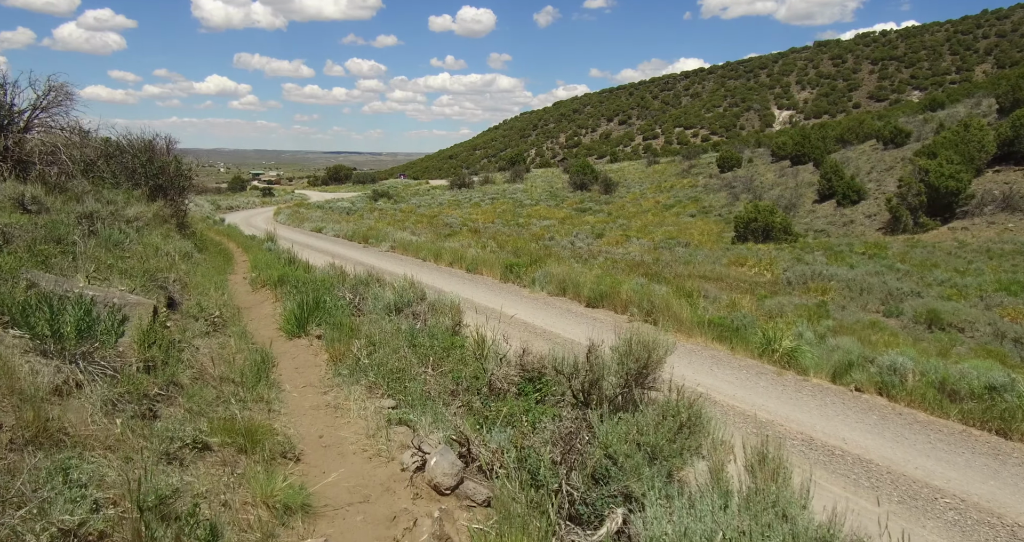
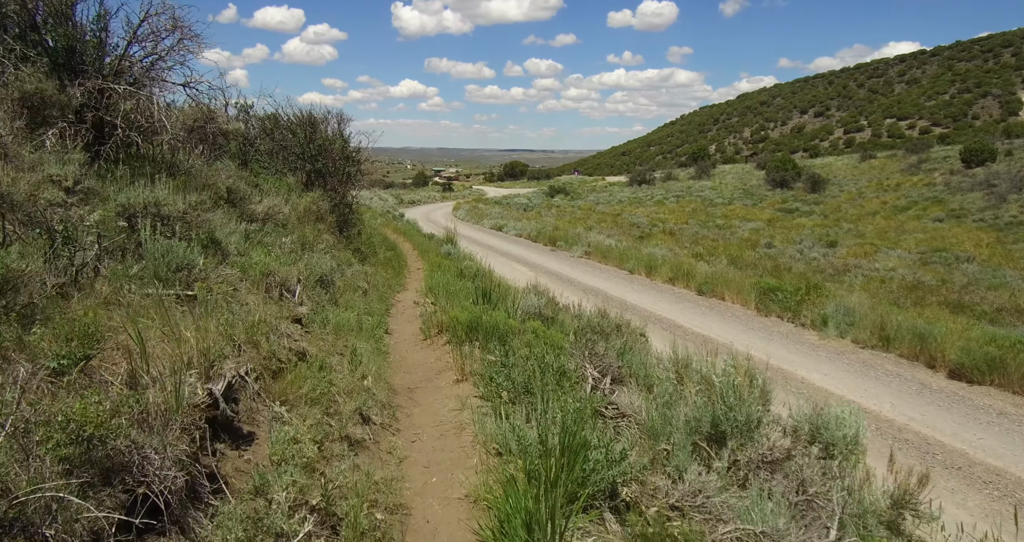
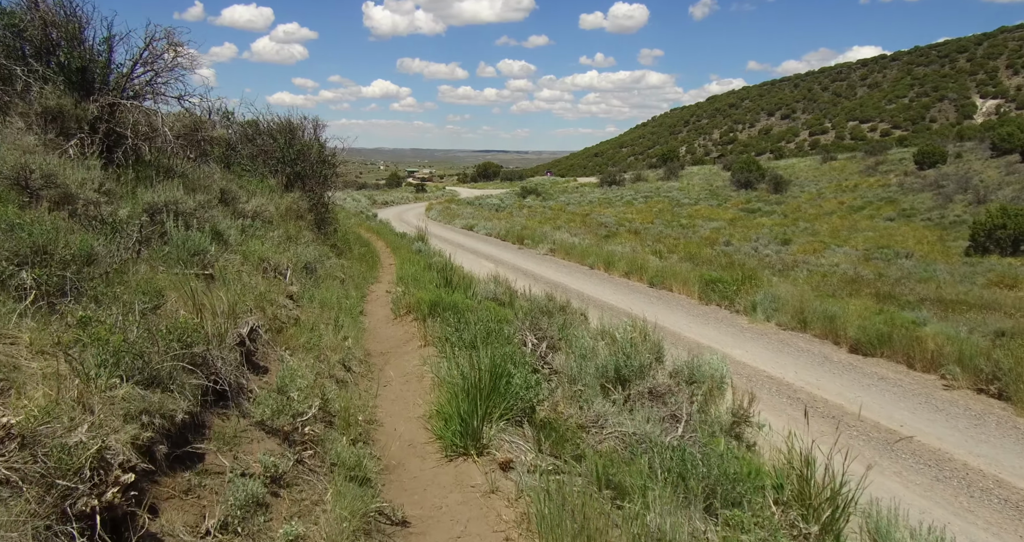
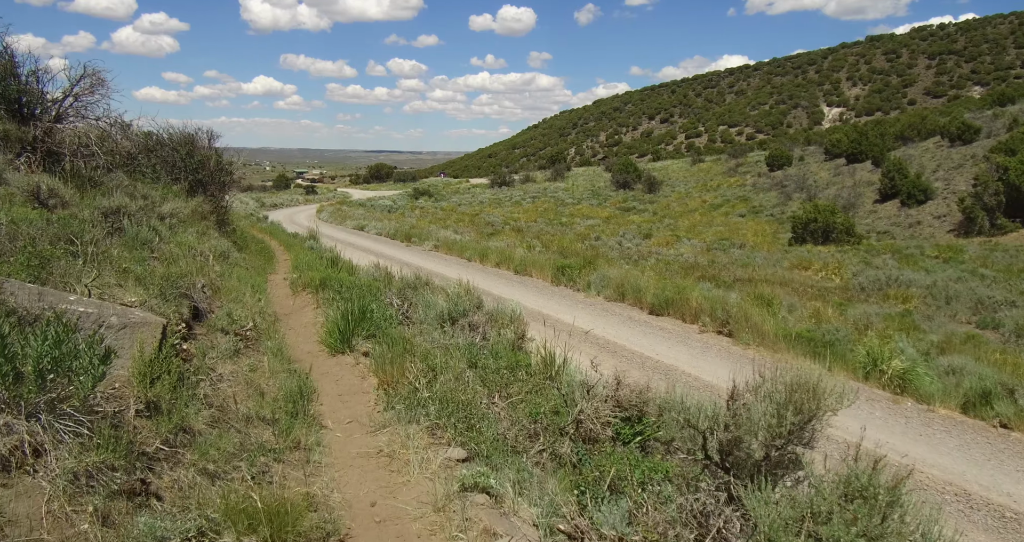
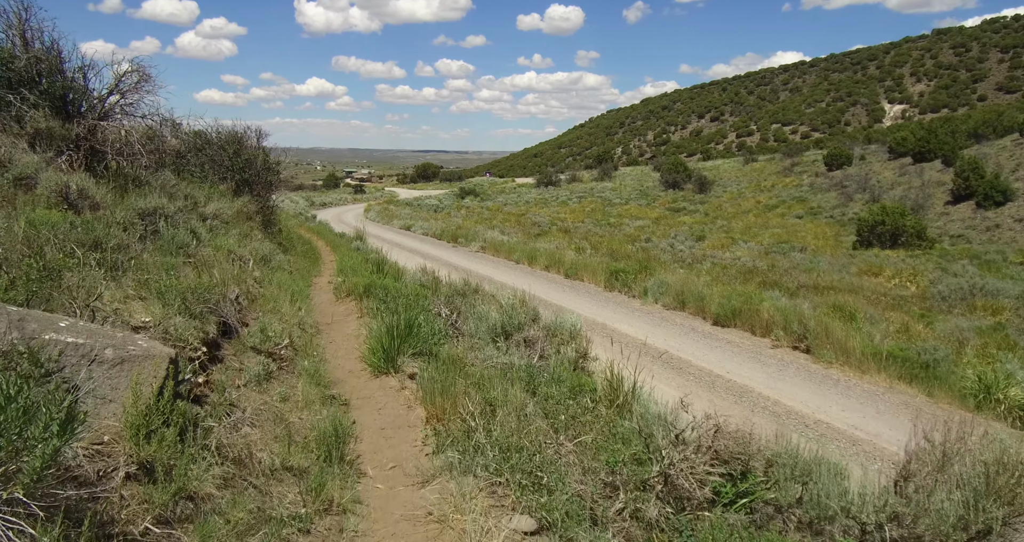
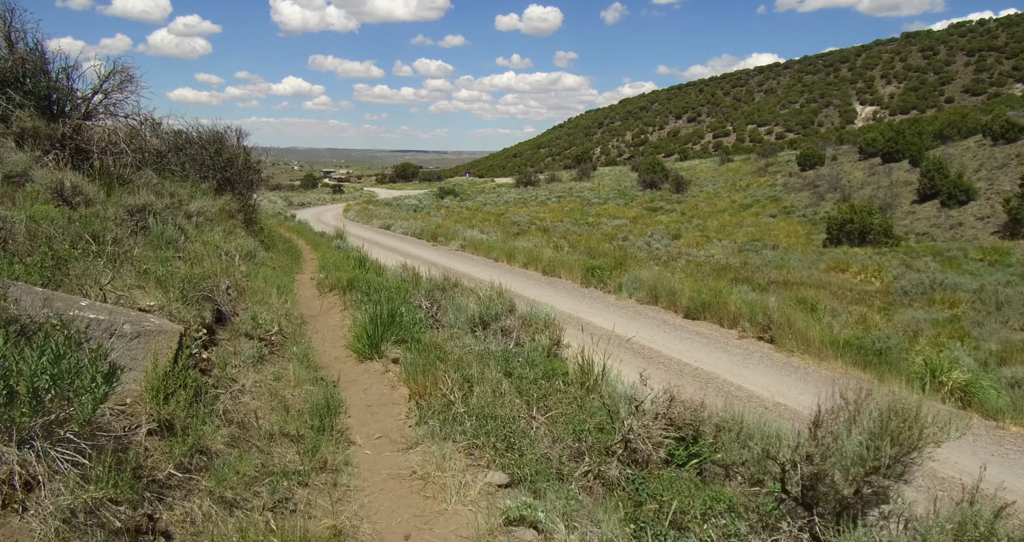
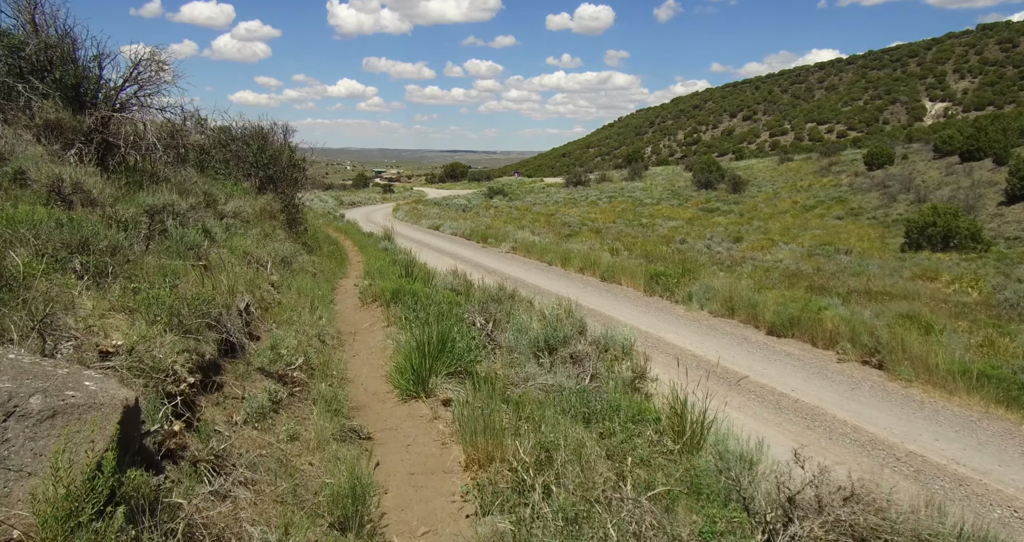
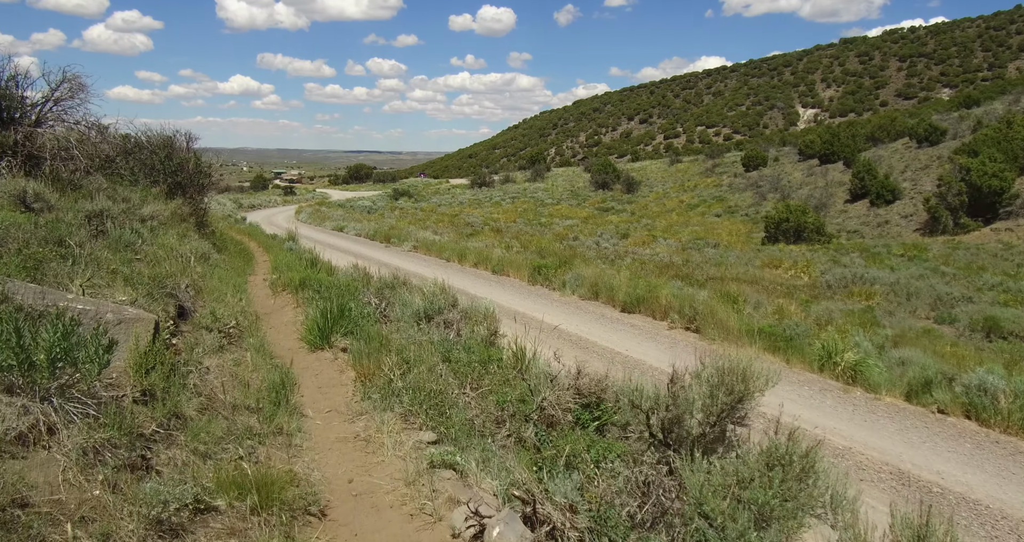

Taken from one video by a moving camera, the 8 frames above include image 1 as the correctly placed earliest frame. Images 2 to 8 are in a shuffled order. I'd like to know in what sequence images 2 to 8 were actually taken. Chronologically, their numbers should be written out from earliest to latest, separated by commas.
8, 4, 6, 5, 7, 3, 2
